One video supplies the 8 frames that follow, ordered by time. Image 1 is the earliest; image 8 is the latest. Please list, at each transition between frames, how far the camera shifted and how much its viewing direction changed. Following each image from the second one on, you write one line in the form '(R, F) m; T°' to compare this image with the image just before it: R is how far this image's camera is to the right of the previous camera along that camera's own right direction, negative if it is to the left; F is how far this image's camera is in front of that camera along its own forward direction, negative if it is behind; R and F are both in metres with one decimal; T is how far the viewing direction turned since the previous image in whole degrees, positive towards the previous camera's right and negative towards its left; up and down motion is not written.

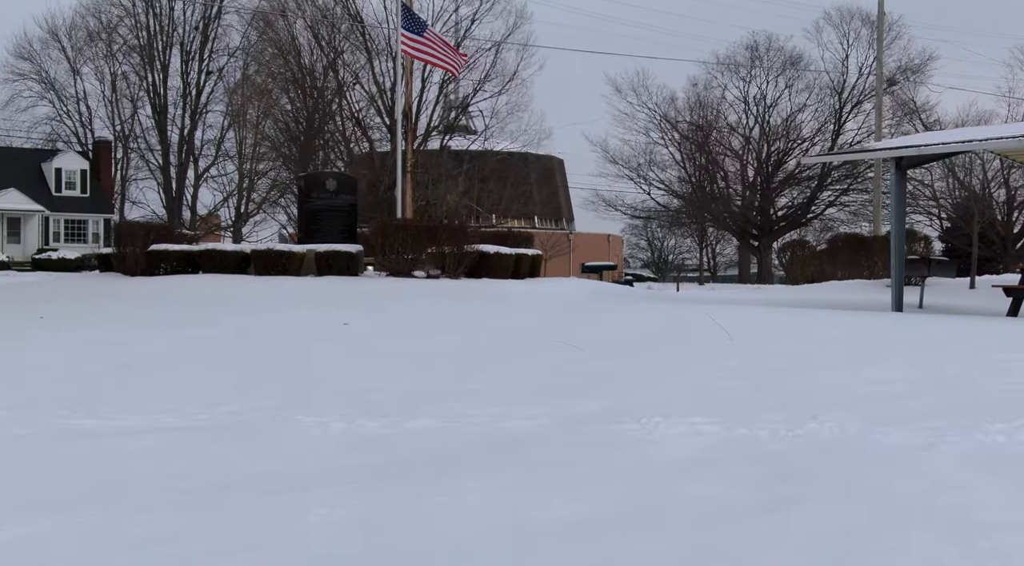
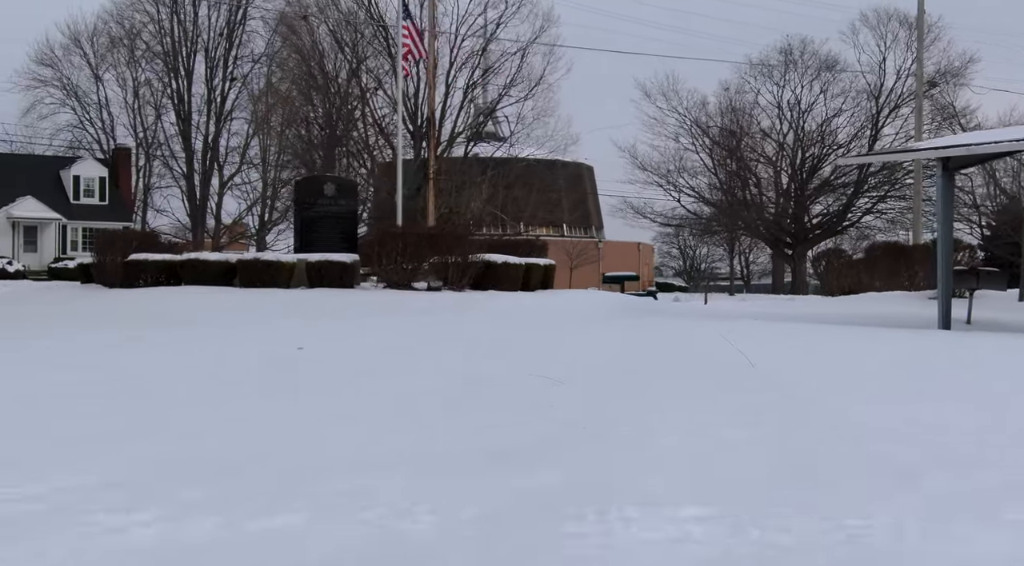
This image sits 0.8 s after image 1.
(+0.3, +1.7) m; -1°
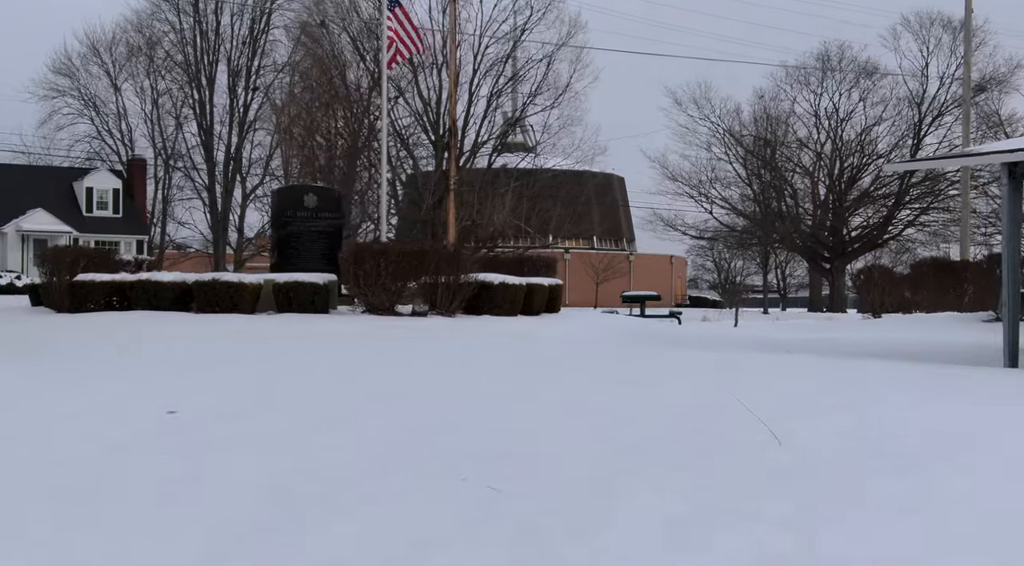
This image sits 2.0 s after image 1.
(+0.4, +2.4) m; -1°
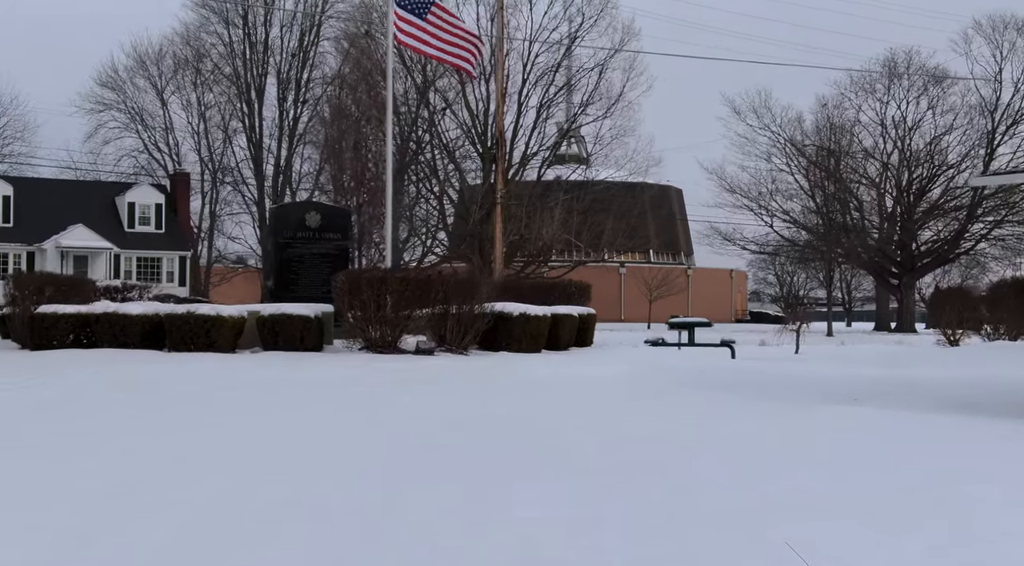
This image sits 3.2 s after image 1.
(+0.4, +2.2) m; -2°
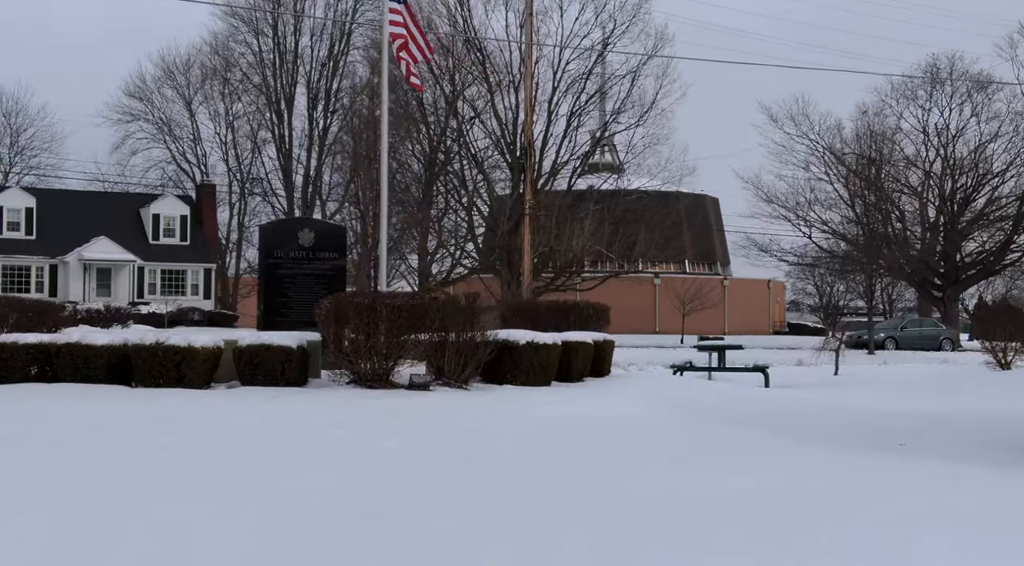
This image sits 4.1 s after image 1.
(+0.3, +1.4) m; -1°
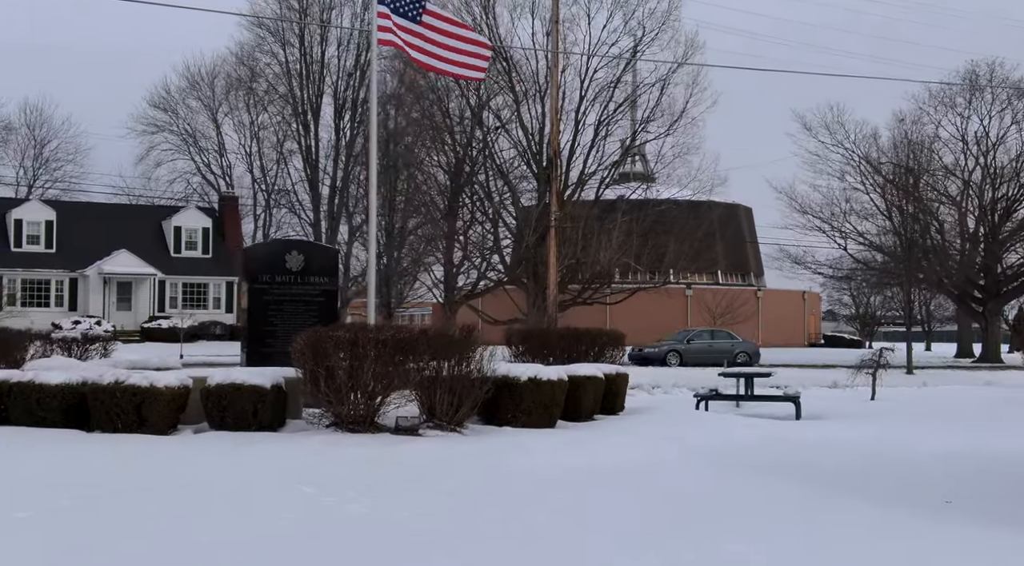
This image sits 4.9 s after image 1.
(+0.3, +1.3) m; -1°
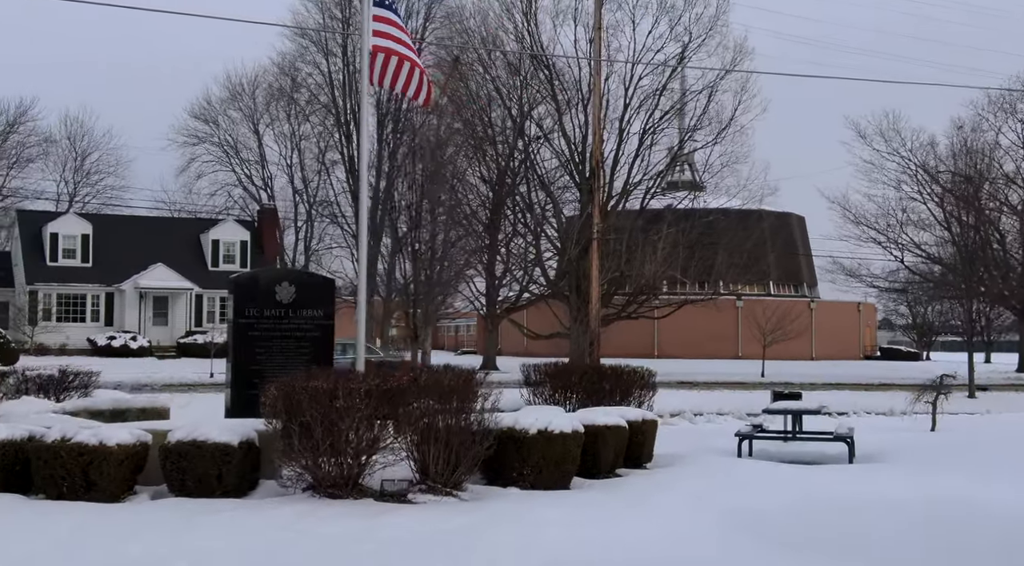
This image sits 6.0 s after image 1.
(+0.3, +1.5) m; -2°
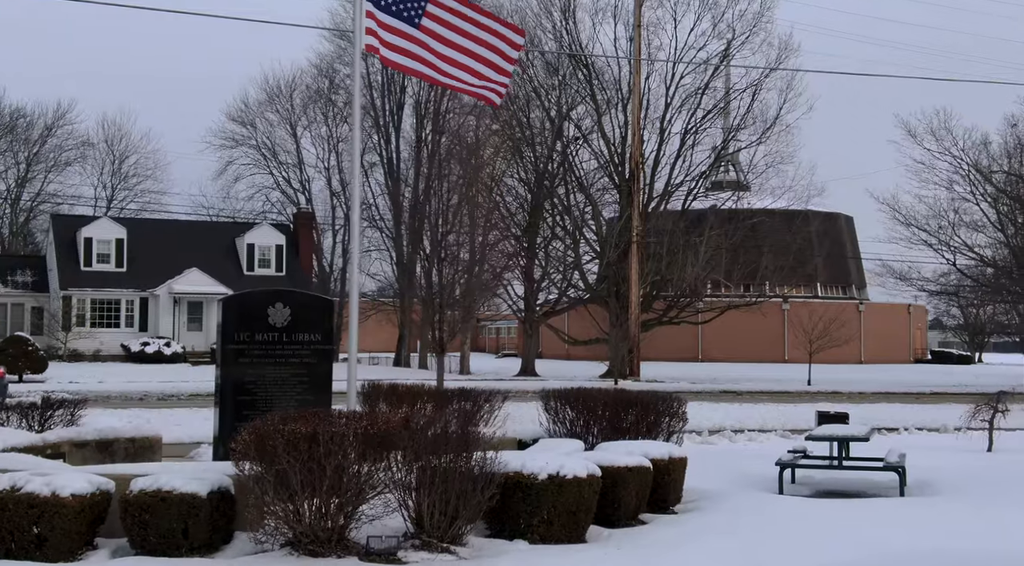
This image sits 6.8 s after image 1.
(+0.3, +1.2) m; -2°
